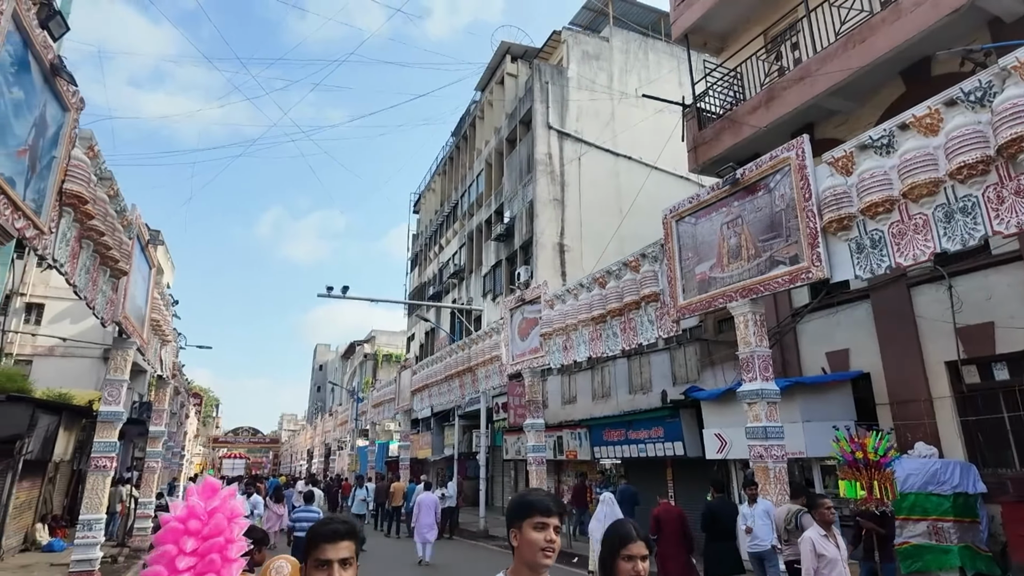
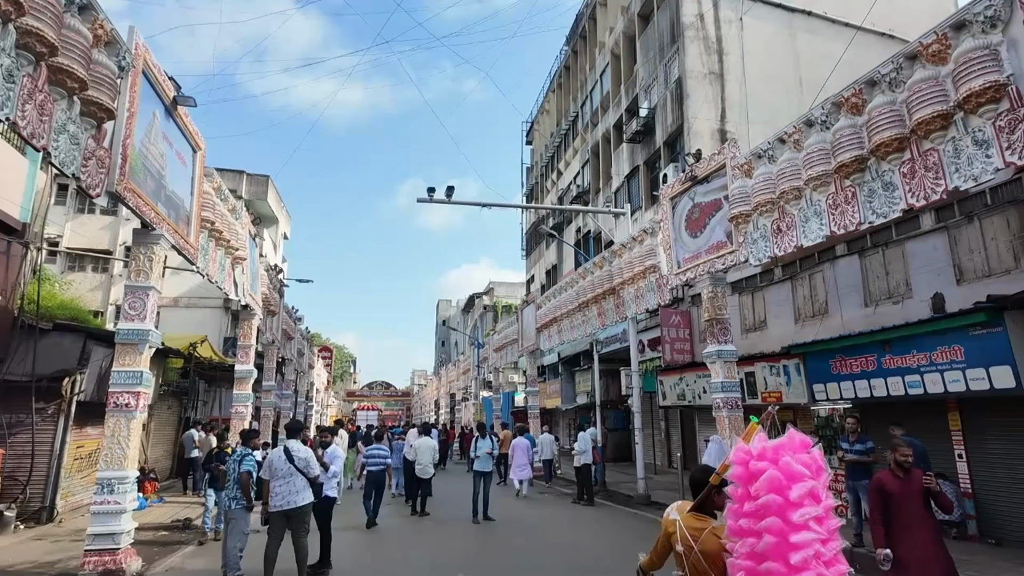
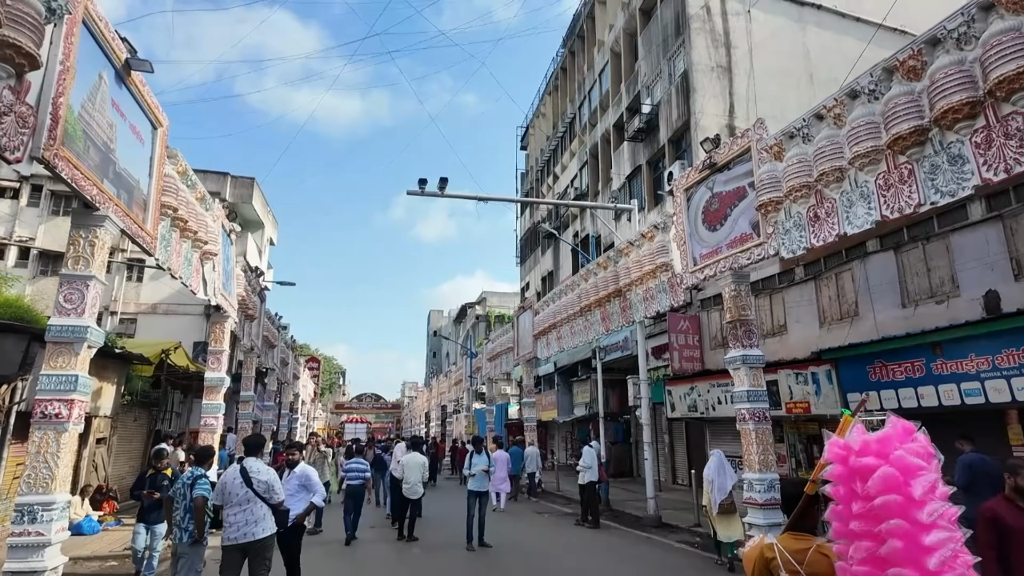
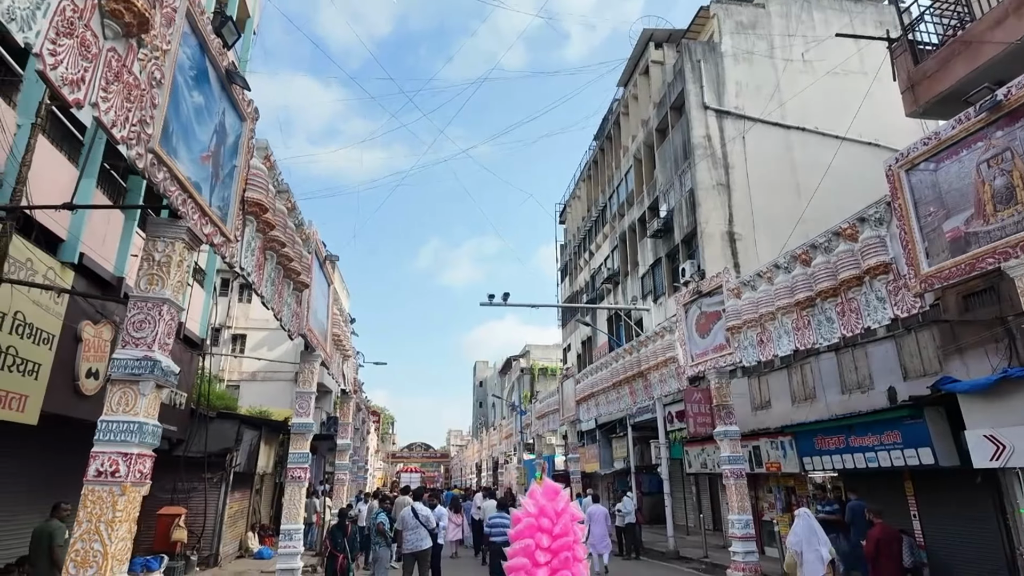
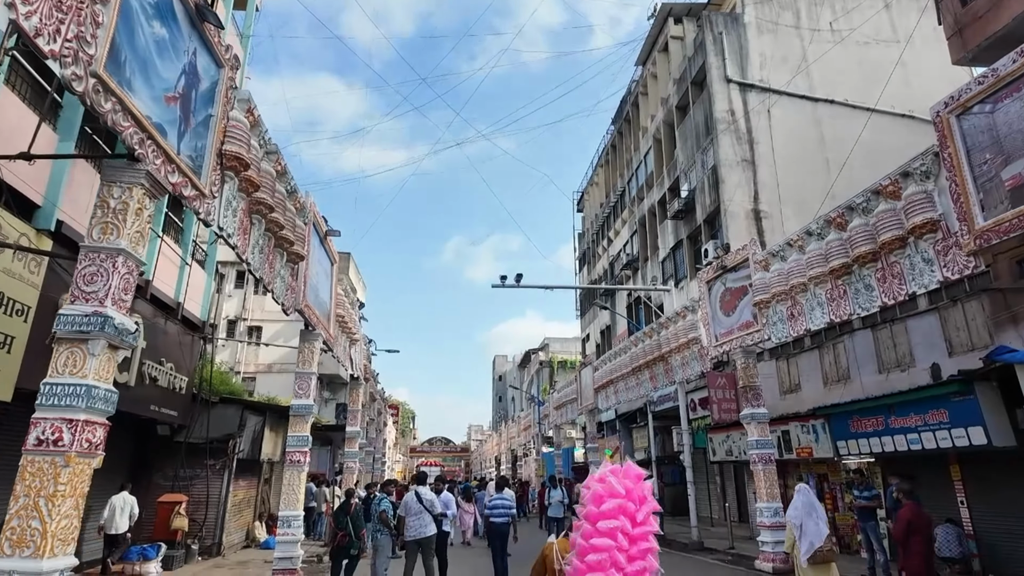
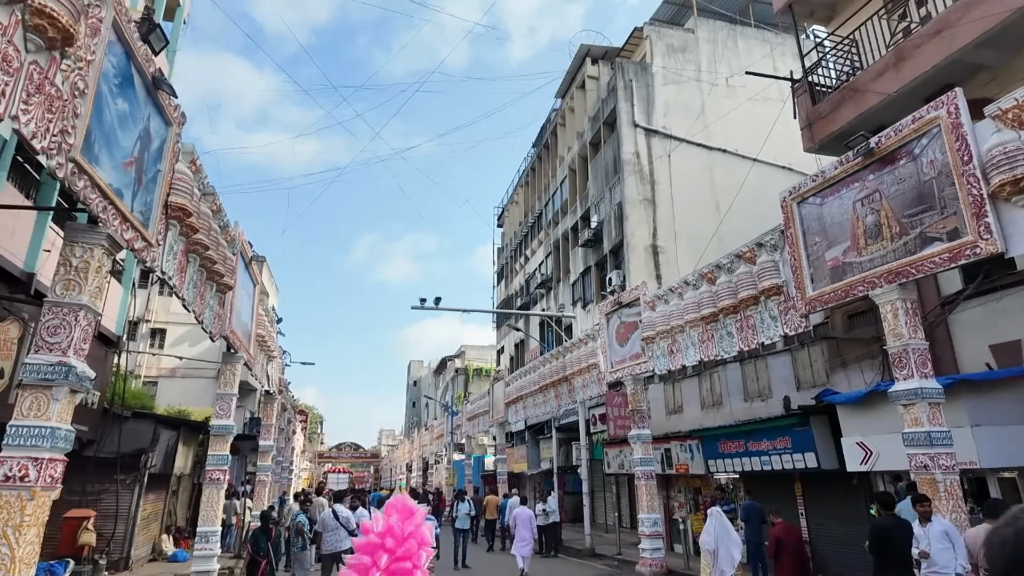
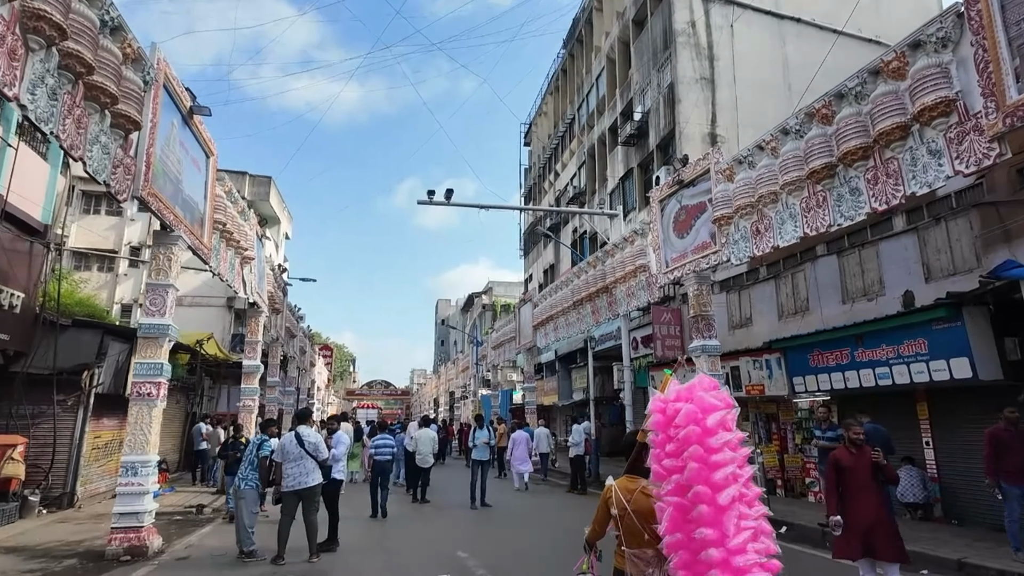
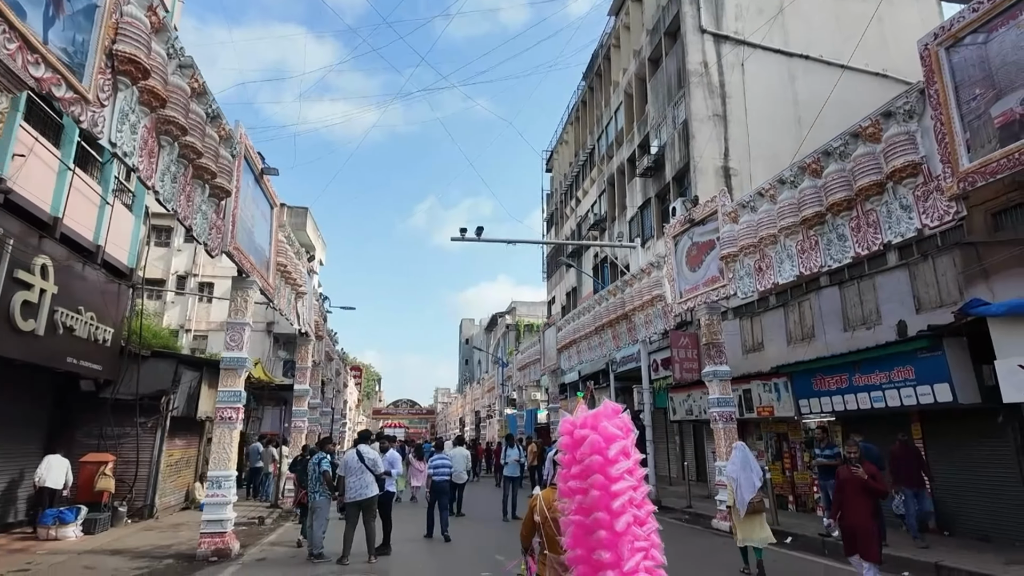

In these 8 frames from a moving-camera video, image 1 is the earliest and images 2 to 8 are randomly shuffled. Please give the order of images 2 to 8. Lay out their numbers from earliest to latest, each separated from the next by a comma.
6, 4, 5, 8, 7, 2, 3
